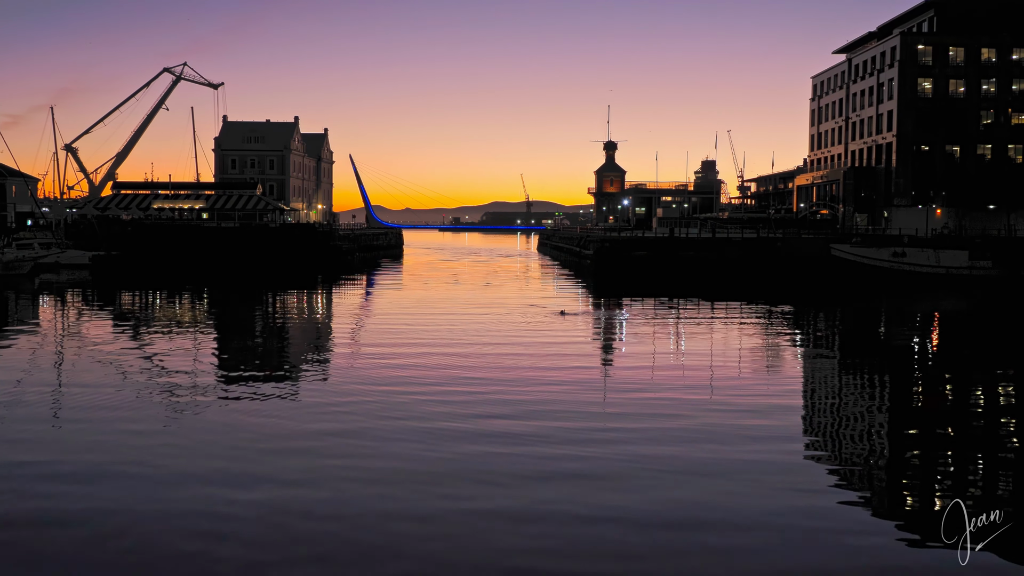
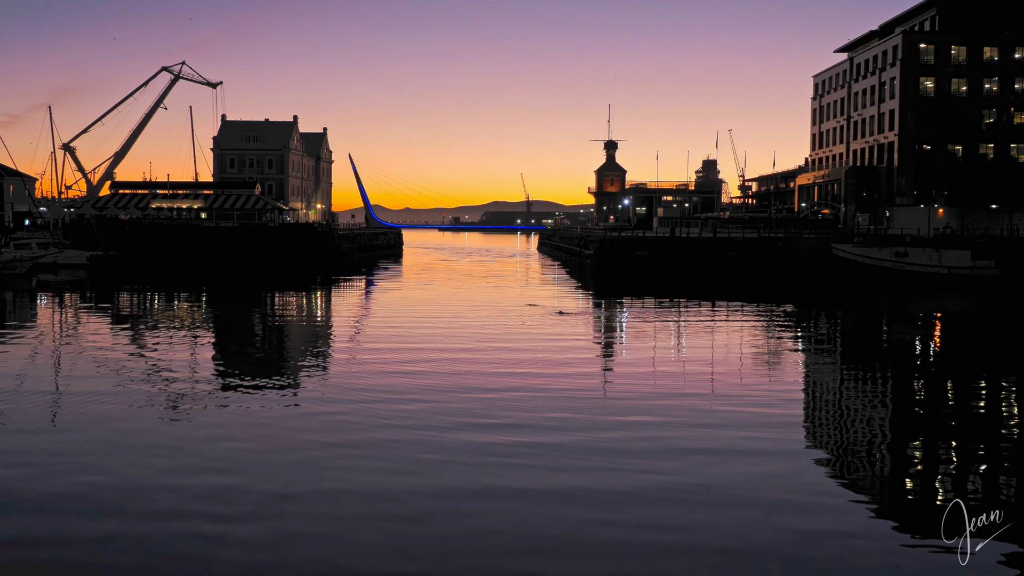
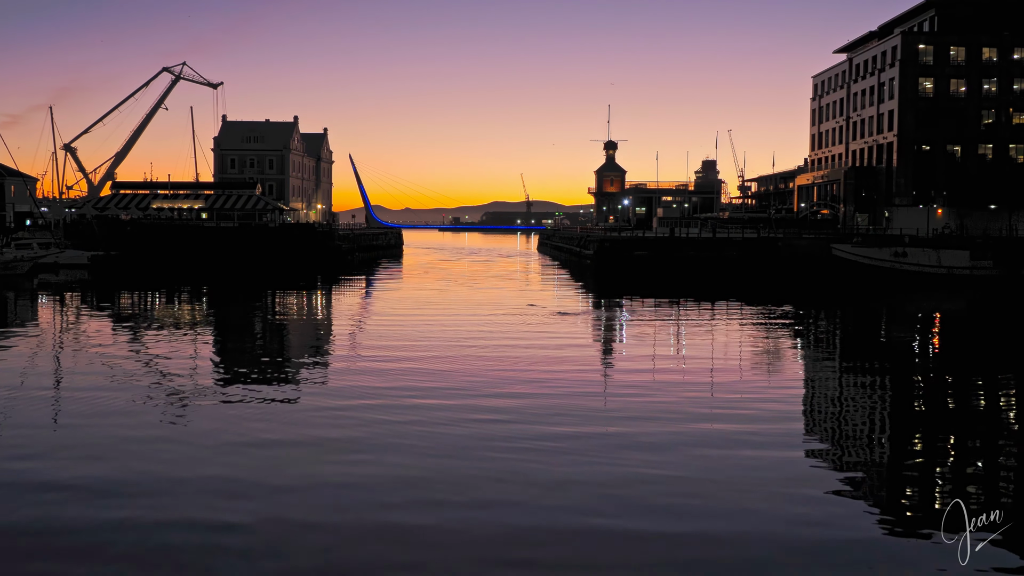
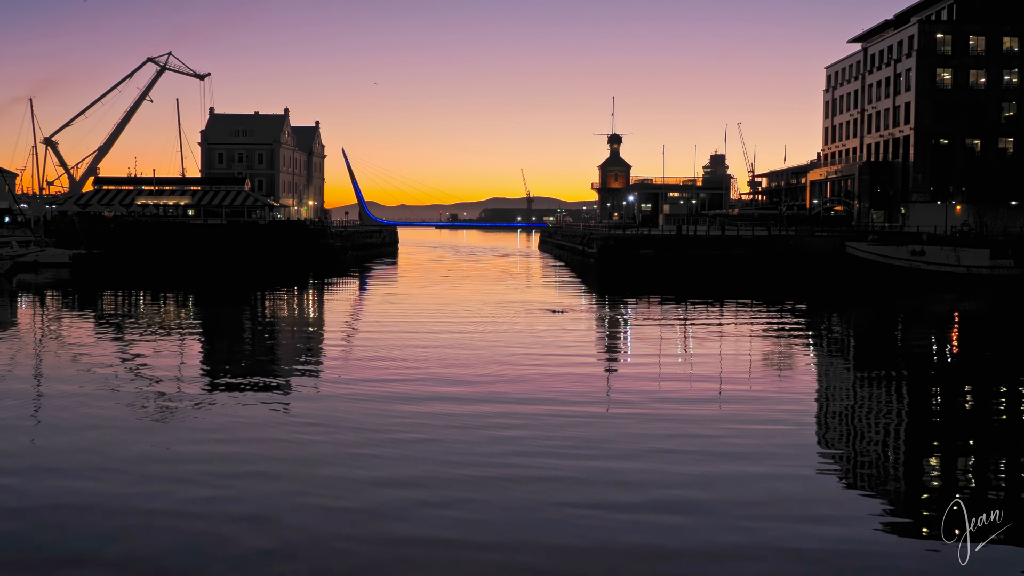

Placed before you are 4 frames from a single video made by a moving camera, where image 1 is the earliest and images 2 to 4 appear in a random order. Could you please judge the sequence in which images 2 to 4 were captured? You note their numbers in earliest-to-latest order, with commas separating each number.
3, 2, 4
